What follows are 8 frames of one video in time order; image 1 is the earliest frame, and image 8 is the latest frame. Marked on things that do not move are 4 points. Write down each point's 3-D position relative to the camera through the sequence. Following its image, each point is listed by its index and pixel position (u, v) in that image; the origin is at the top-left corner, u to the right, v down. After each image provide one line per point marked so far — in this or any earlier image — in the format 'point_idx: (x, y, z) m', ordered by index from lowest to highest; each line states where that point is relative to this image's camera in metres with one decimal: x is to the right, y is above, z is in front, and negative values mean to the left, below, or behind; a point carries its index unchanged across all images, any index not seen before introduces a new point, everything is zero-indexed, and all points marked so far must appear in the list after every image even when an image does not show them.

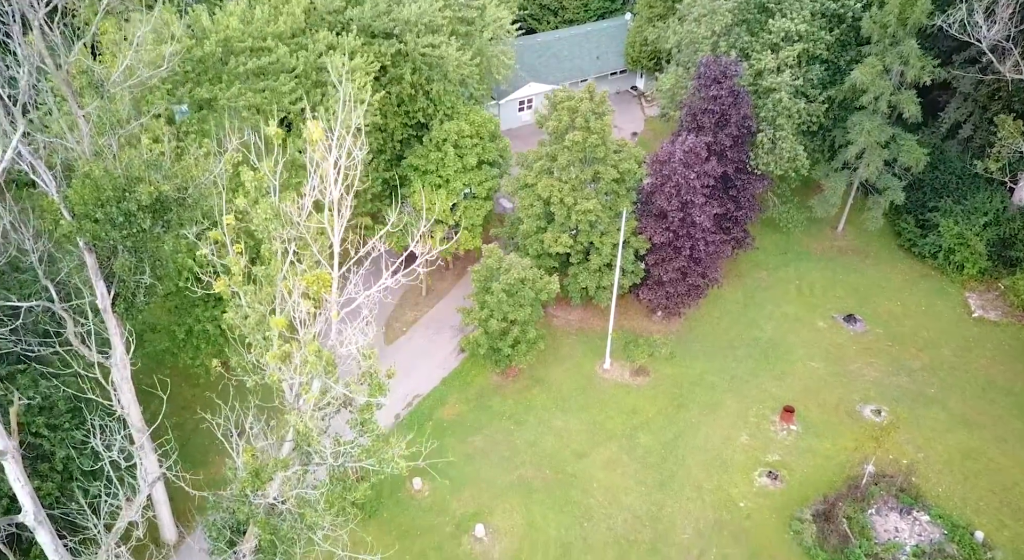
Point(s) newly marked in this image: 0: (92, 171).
0: (-8.2, +2.2, +15.0) m
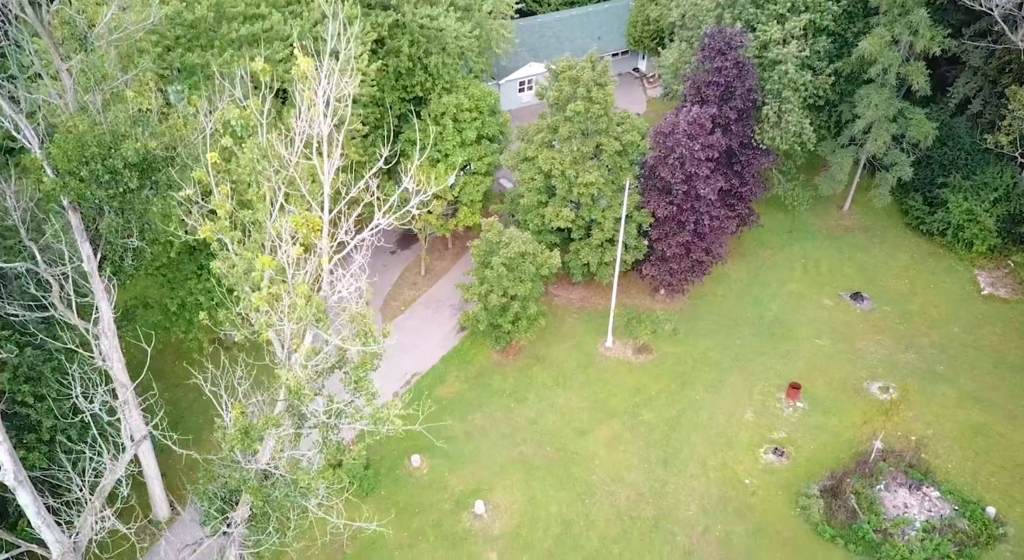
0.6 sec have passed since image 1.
0: (-8.3, +3.0, +14.6) m
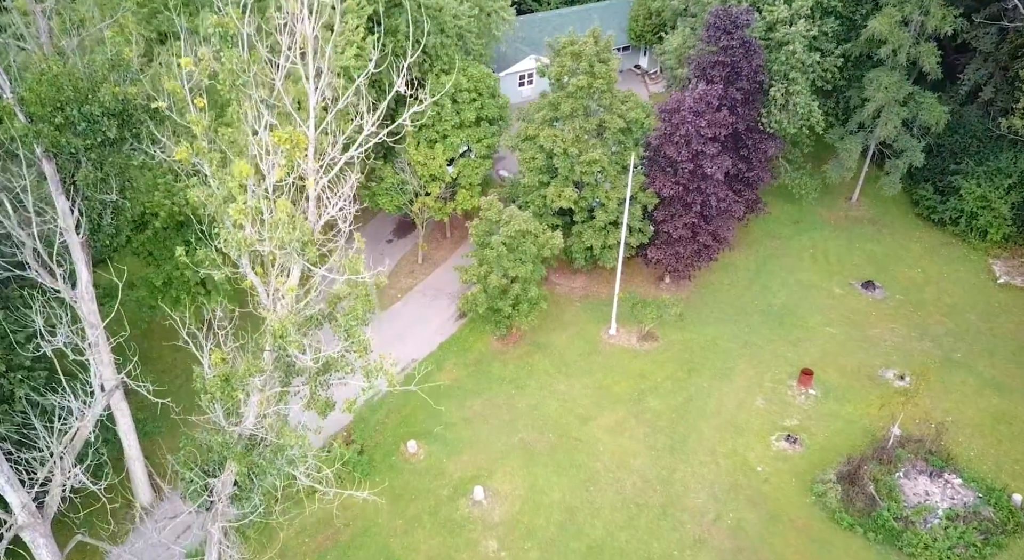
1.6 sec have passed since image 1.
0: (-8.3, +3.8, +13.8) m
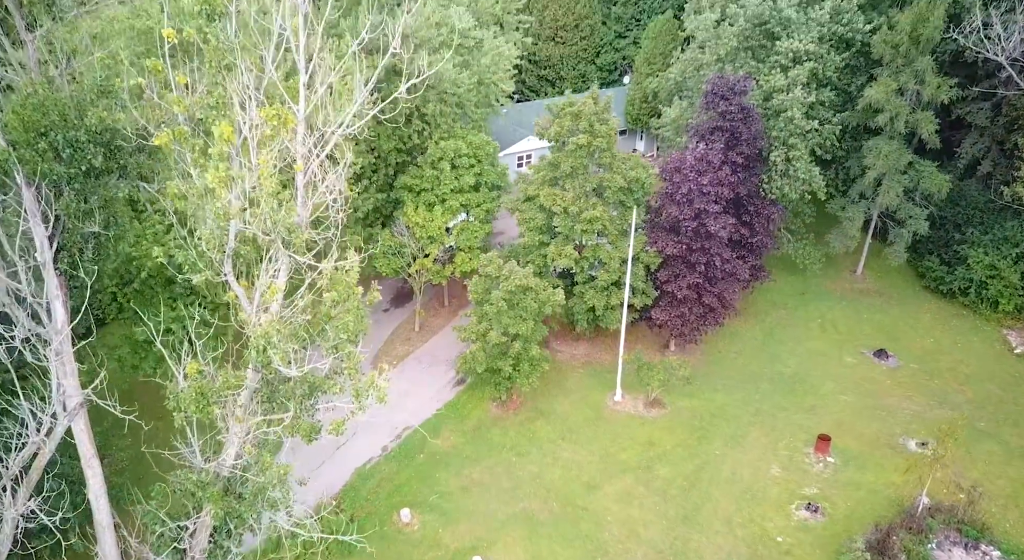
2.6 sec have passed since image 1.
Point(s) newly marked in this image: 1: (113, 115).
0: (-8.2, +3.2, +13.5) m
1: (-7.4, +3.1, +14.4) m
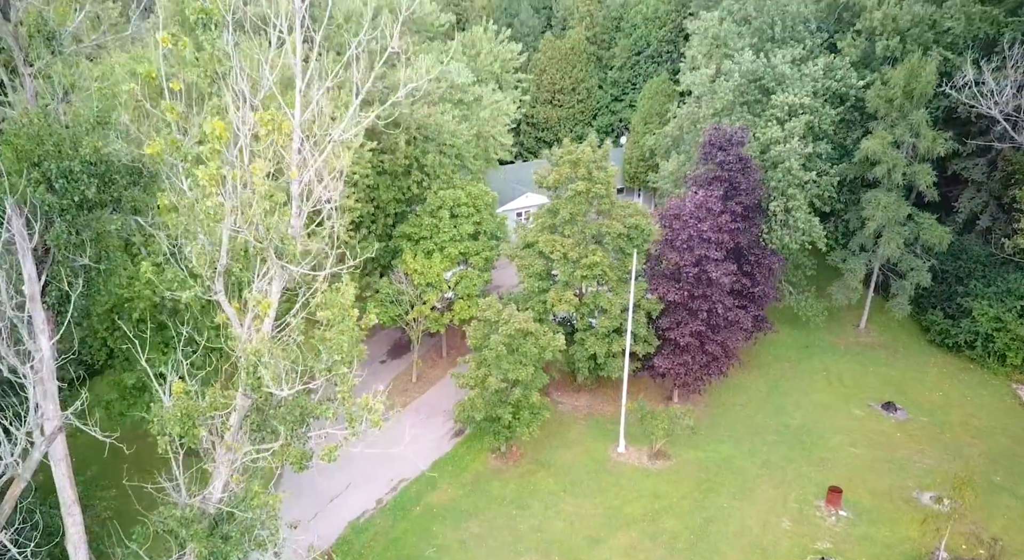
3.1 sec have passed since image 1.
0: (-8.2, +2.7, +13.4) m
1: (-7.3, +2.5, +14.3) m
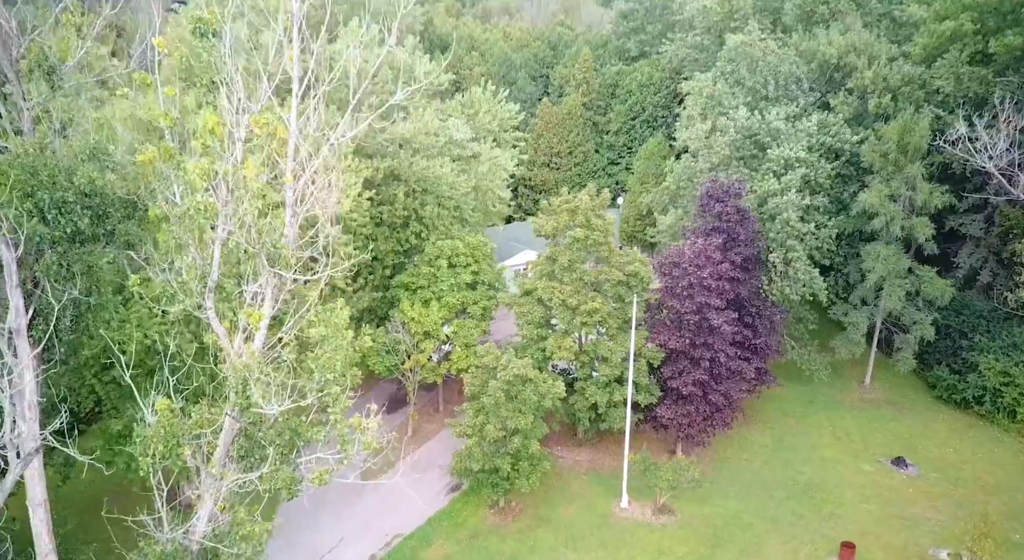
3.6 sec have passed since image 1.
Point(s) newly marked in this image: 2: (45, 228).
0: (-8.3, +2.2, +13.4) m
1: (-7.4, +1.9, +14.2) m
2: (-7.9, +0.9, +13.2) m
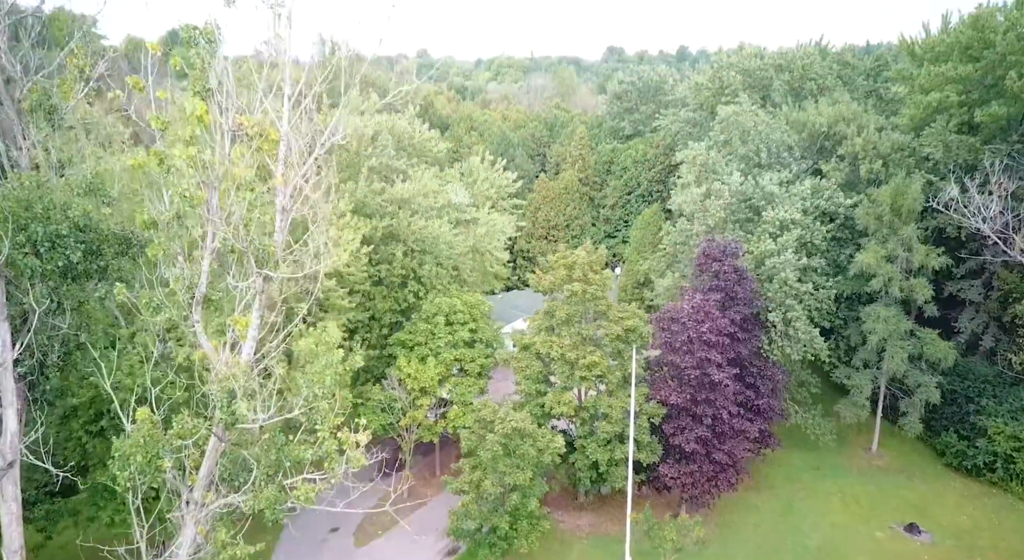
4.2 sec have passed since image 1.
0: (-8.3, +1.6, +13.4) m
1: (-7.4, +1.2, +14.1) m
2: (-7.9, +0.3, +13.0) m
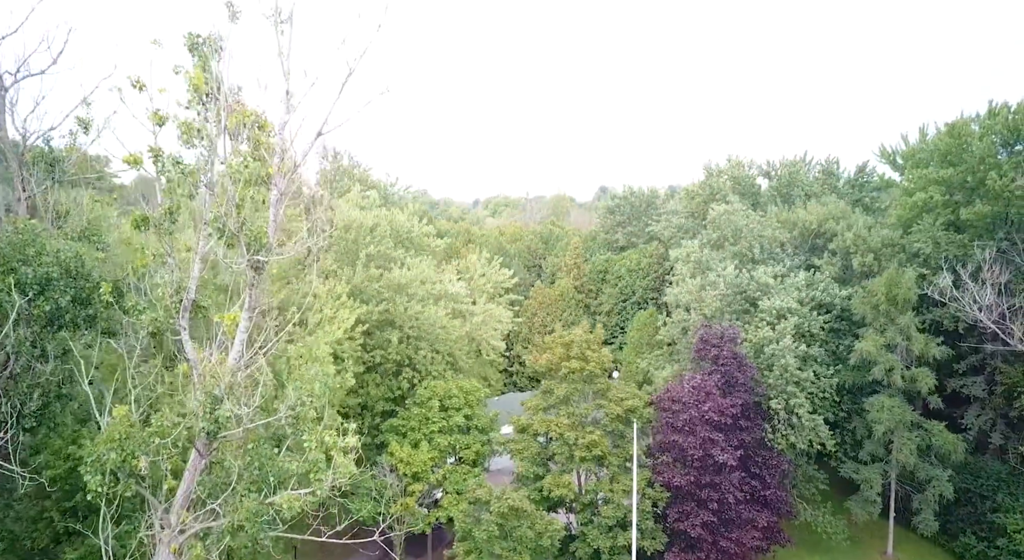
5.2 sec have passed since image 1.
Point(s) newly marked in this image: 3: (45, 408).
0: (-8.4, +0.8, +13.3) m
1: (-7.5, +0.3, +14.0) m
2: (-8.0, -0.4, +12.8) m
3: (-8.2, -2.3, +13.7) m
